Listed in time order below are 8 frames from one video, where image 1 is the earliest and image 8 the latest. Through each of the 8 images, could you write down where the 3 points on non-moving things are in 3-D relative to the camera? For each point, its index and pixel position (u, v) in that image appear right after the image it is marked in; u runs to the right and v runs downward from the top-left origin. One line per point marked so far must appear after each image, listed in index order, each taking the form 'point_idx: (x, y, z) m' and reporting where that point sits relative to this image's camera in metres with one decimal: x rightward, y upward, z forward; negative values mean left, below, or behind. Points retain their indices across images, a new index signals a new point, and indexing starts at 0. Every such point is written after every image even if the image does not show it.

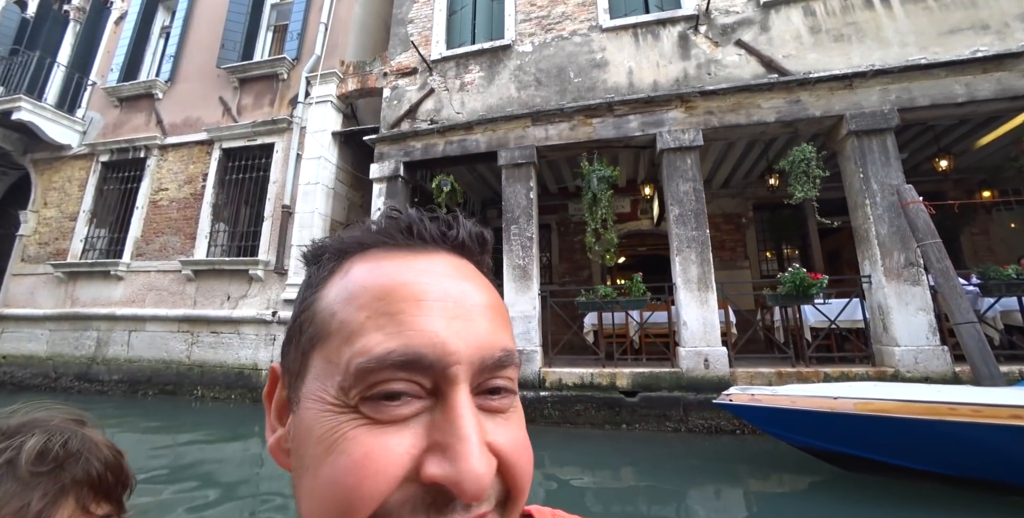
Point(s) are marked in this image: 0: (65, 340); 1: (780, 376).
0: (-8.4, -1.5, +8.1) m
1: (+3.2, -1.4, +5.2) m
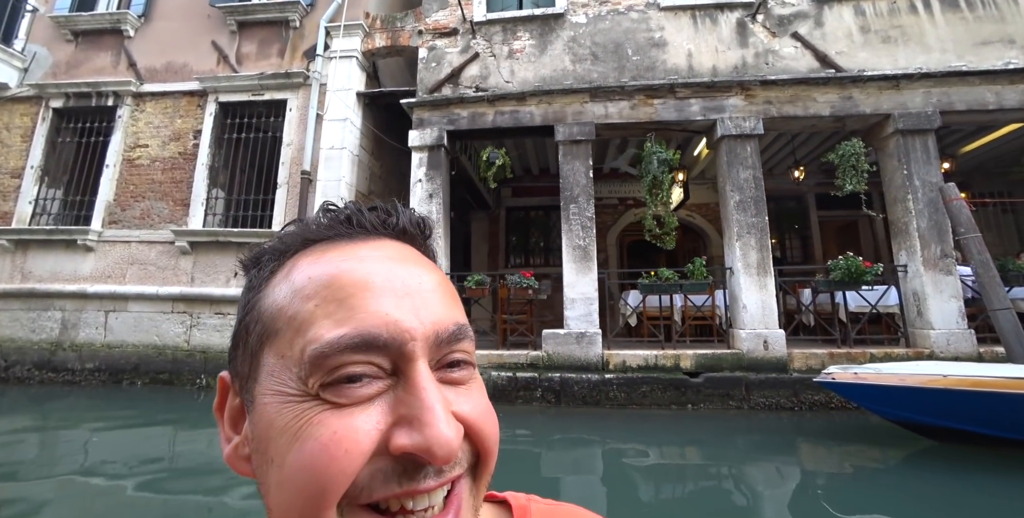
0: (-7.7, -1.0, +6.8) m
1: (+4.2, -1.3, +5.5) m
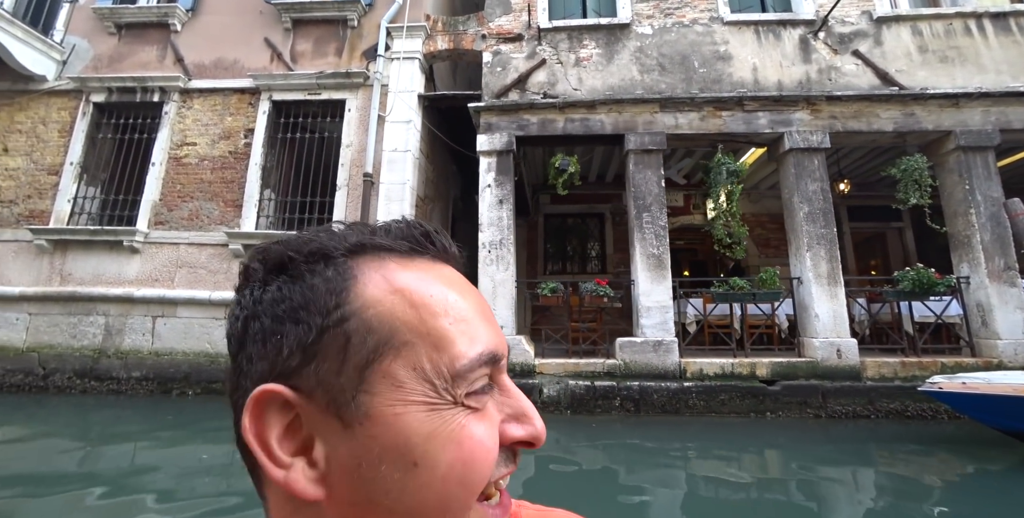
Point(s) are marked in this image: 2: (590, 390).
0: (-6.8, -1.0, +6.4) m
1: (+5.2, -1.4, +5.7) m
2: (+1.0, -1.7, +5.6) m
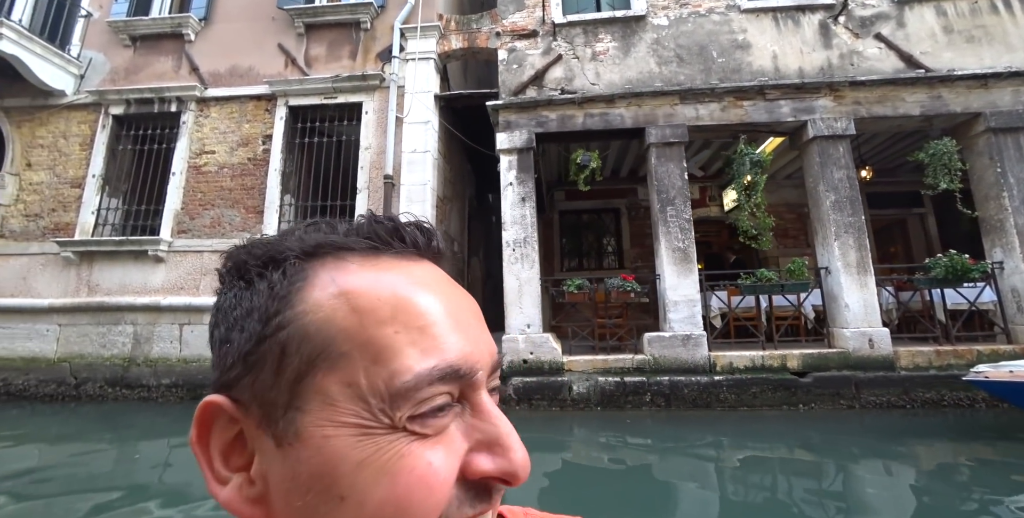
0: (-6.4, -1.2, +6.4) m
1: (+5.6, -1.2, +5.6) m
2: (+1.4, -1.7, +5.6) m
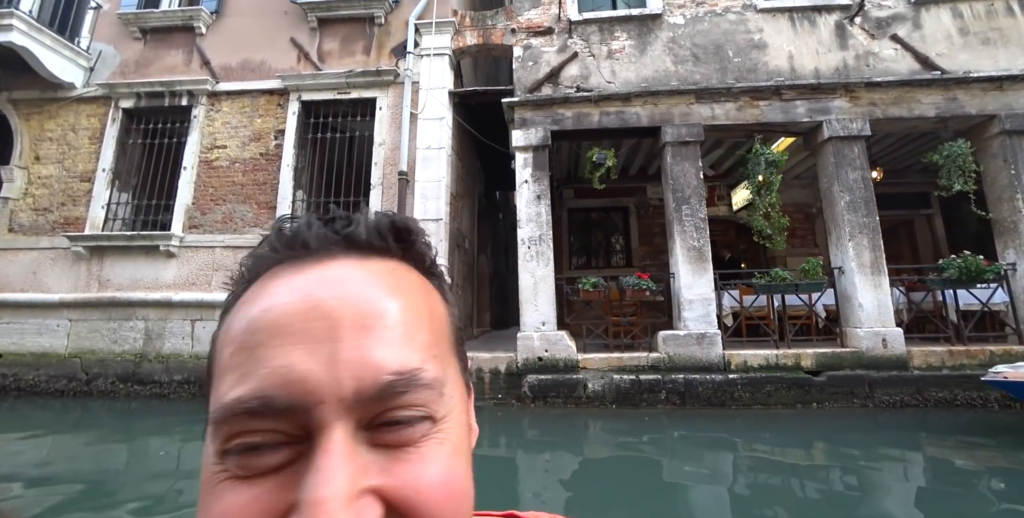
0: (-6.2, -1.1, +6.4) m
1: (+5.8, -1.2, +5.6) m
2: (+1.6, -1.6, +5.6) m
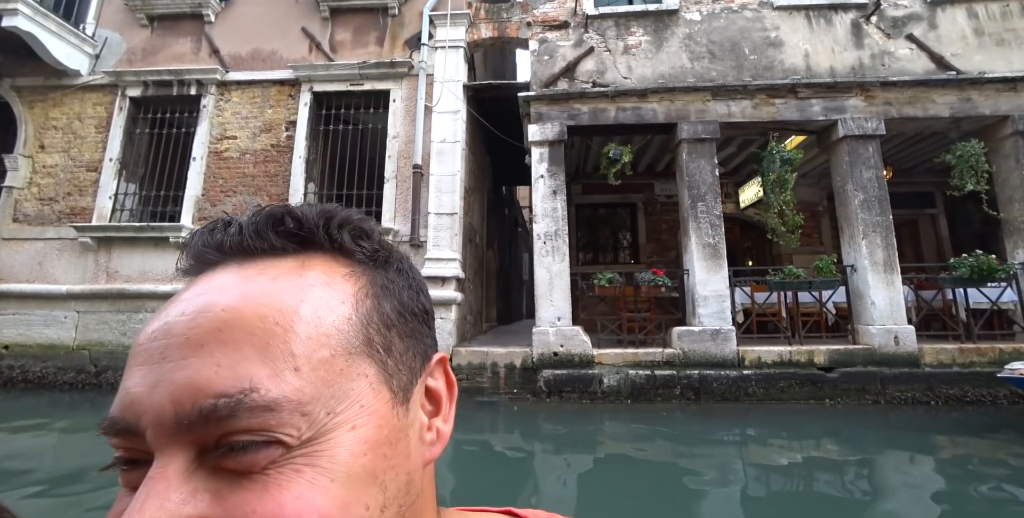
0: (-6.0, -1.0, +6.3) m
1: (+6.0, -1.2, +5.7) m
2: (+1.8, -1.6, +5.7) m
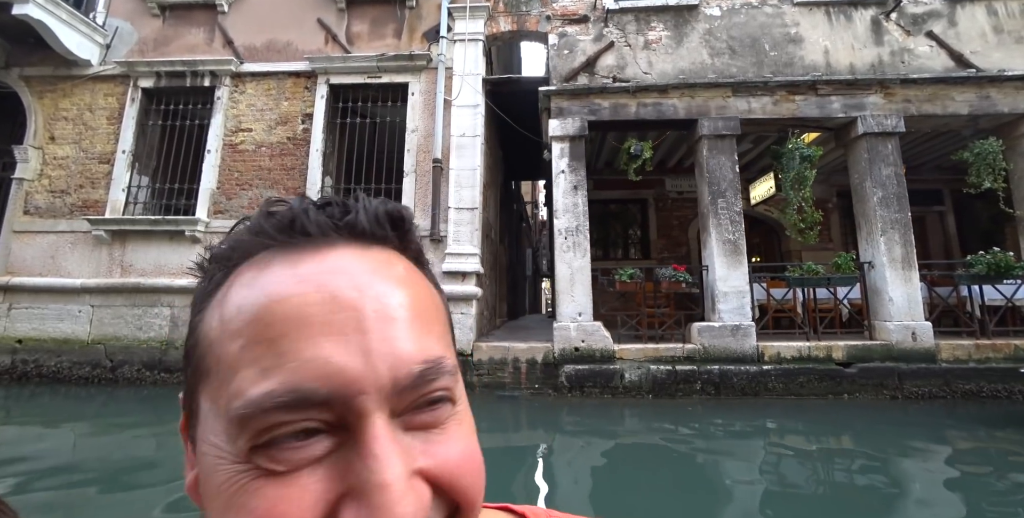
0: (-5.7, -0.9, +6.2) m
1: (+6.3, -1.2, +5.8) m
2: (+2.1, -1.5, +5.7) m
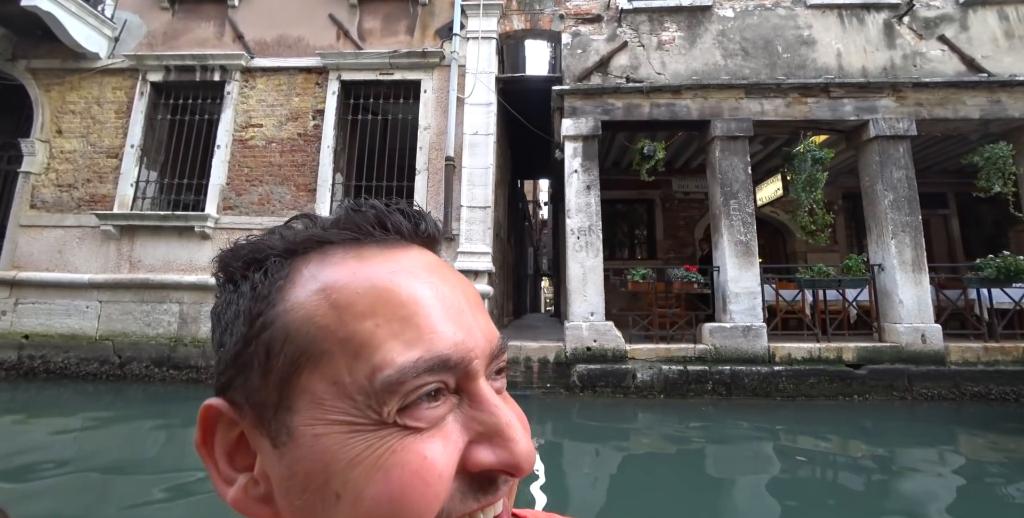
0: (-5.5, -0.8, +6.2) m
1: (+6.4, -1.2, +5.8) m
2: (+2.3, -1.5, +5.7) m
